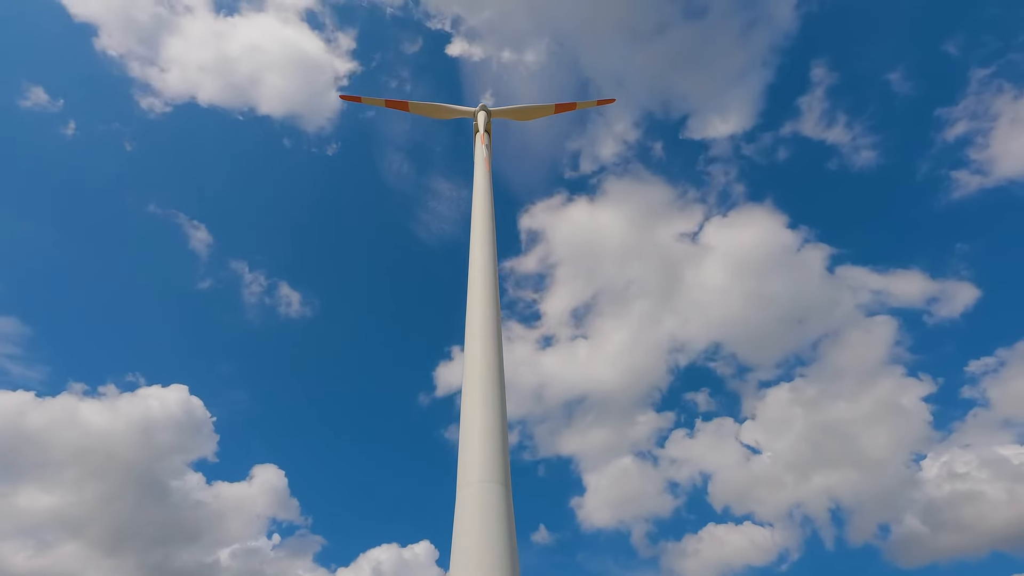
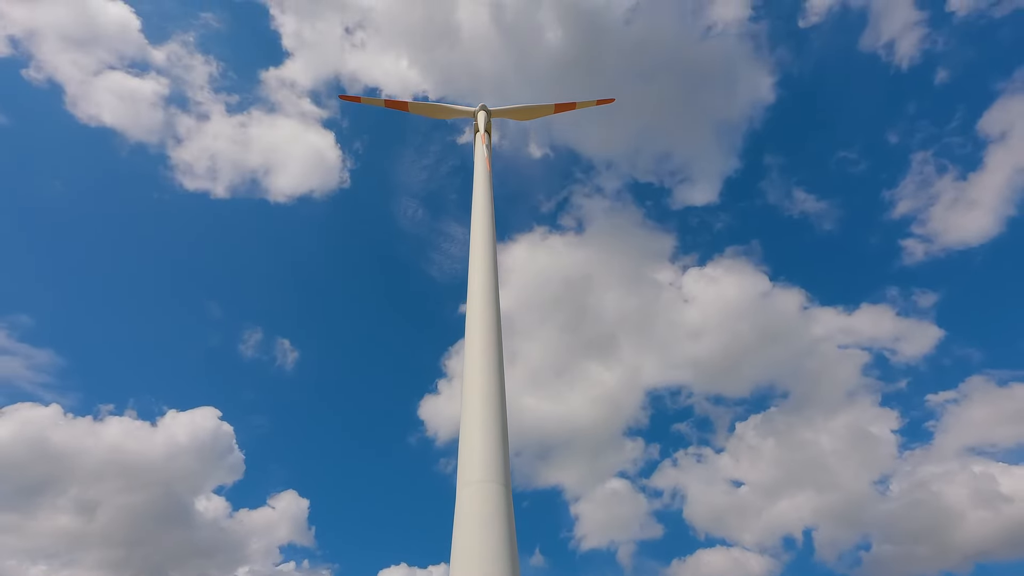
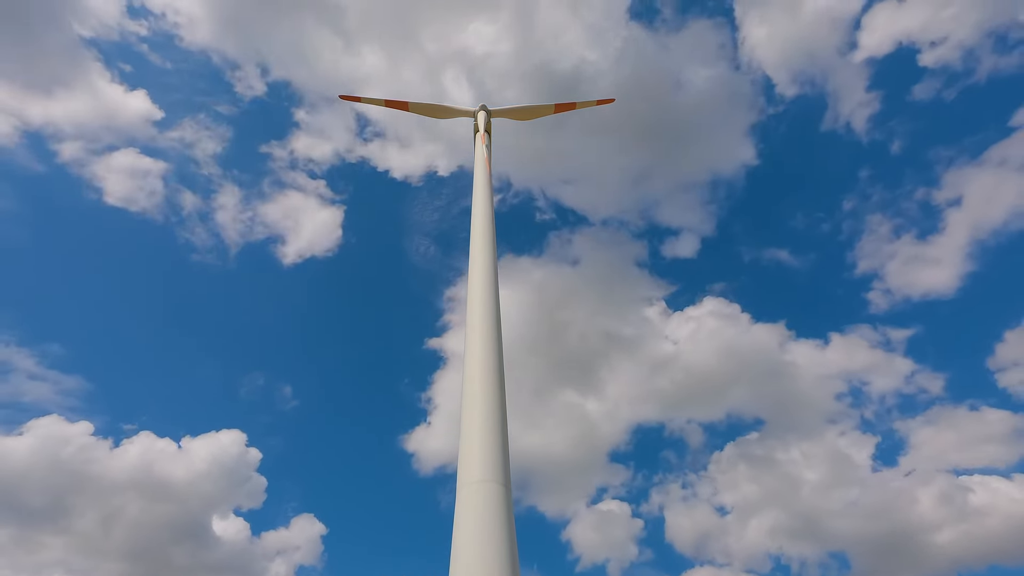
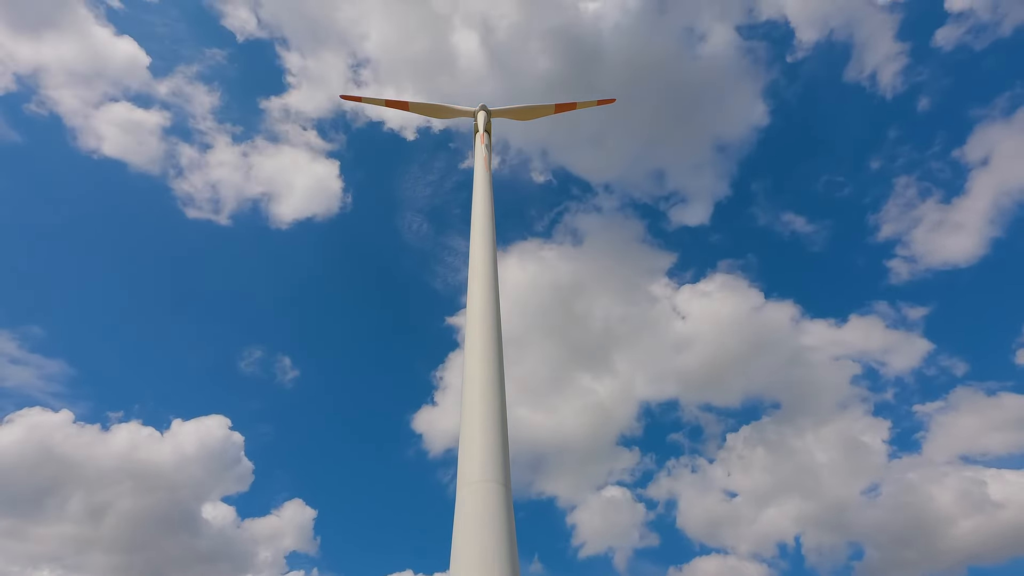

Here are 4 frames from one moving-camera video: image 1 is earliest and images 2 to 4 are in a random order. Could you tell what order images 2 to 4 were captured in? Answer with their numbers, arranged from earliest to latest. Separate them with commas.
2, 4, 3
